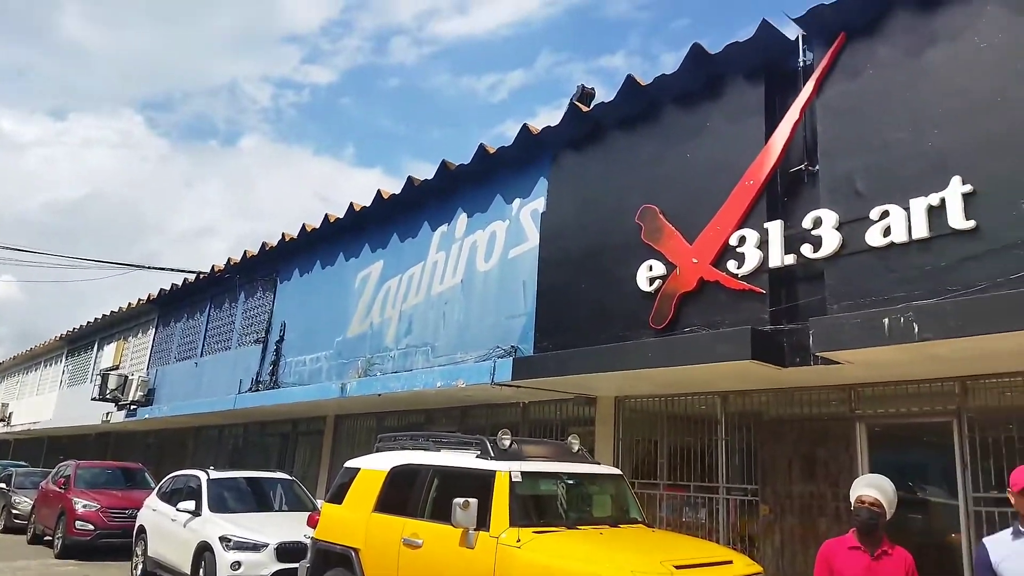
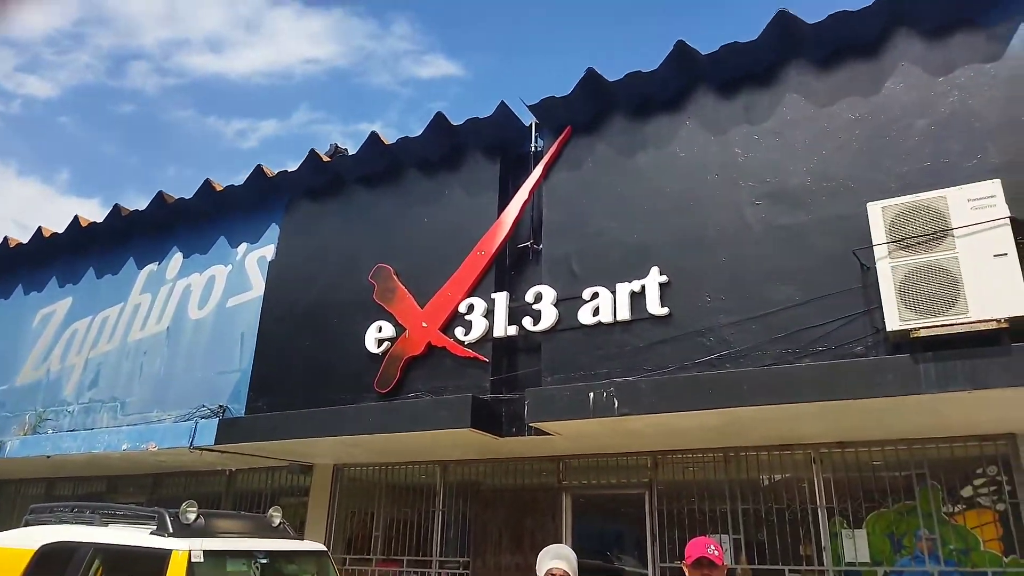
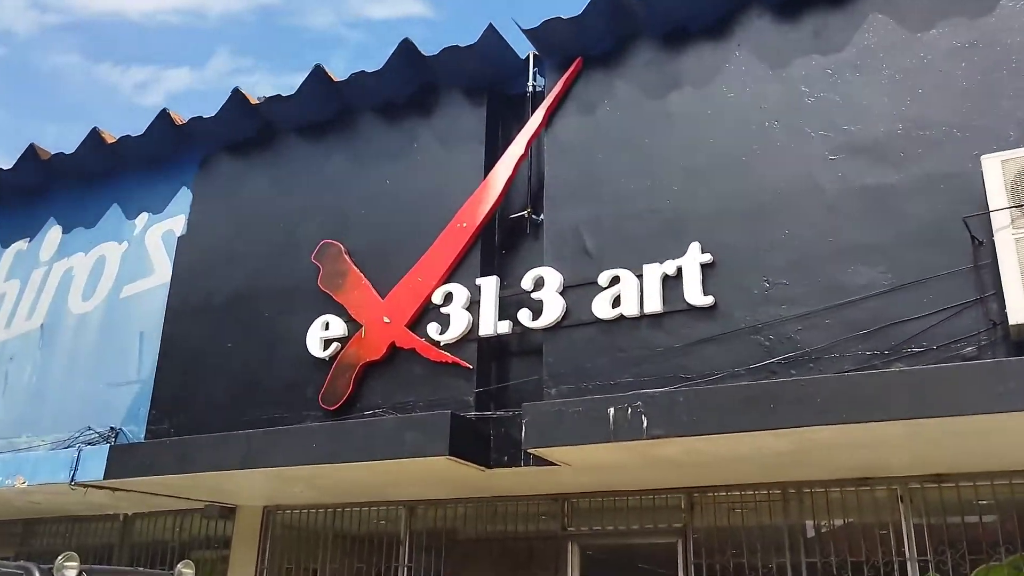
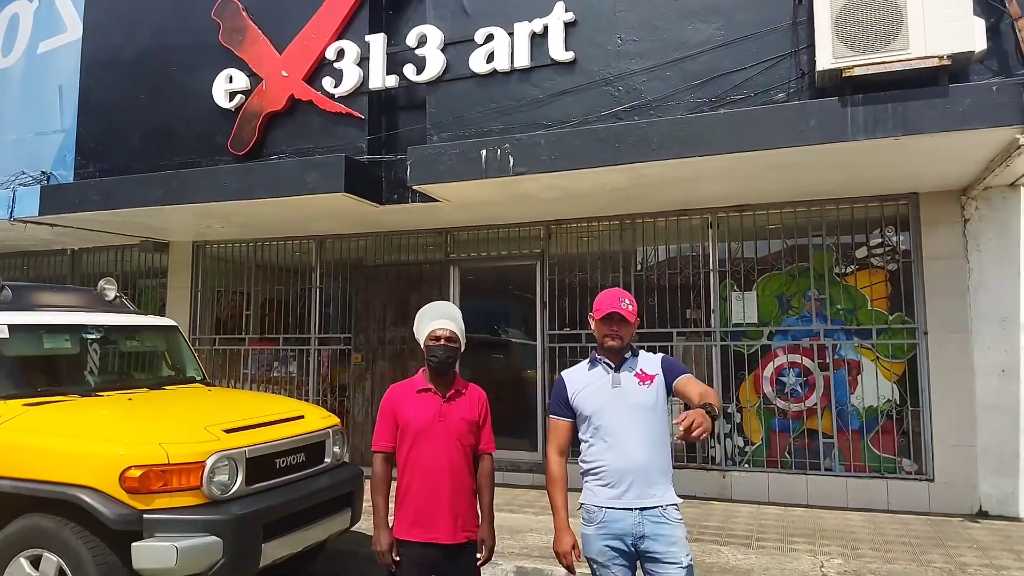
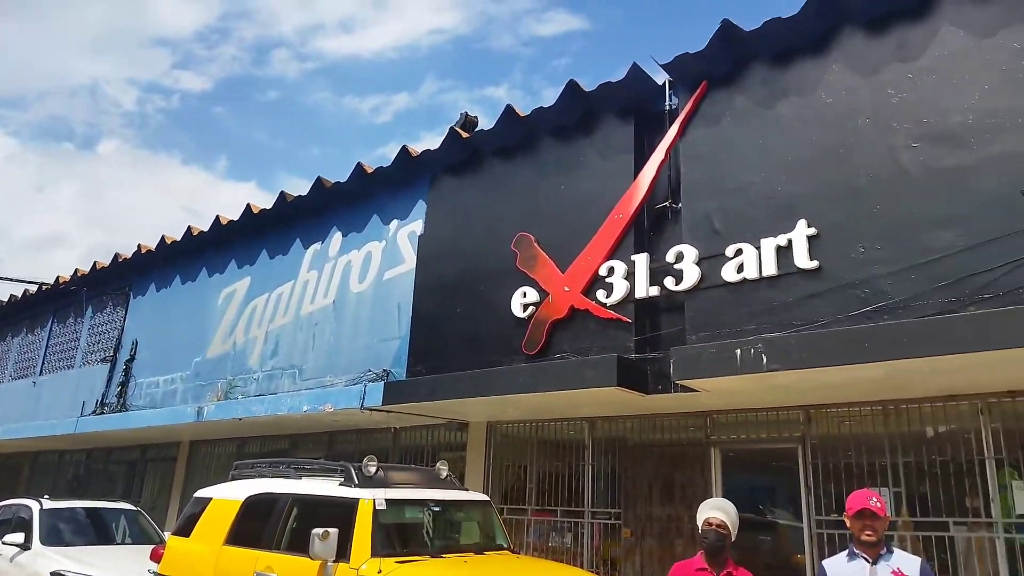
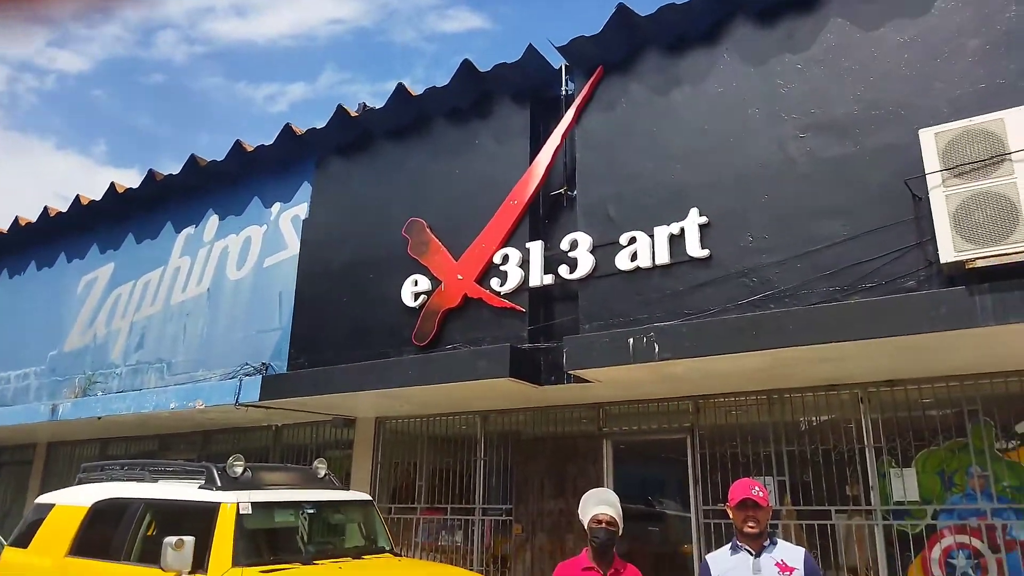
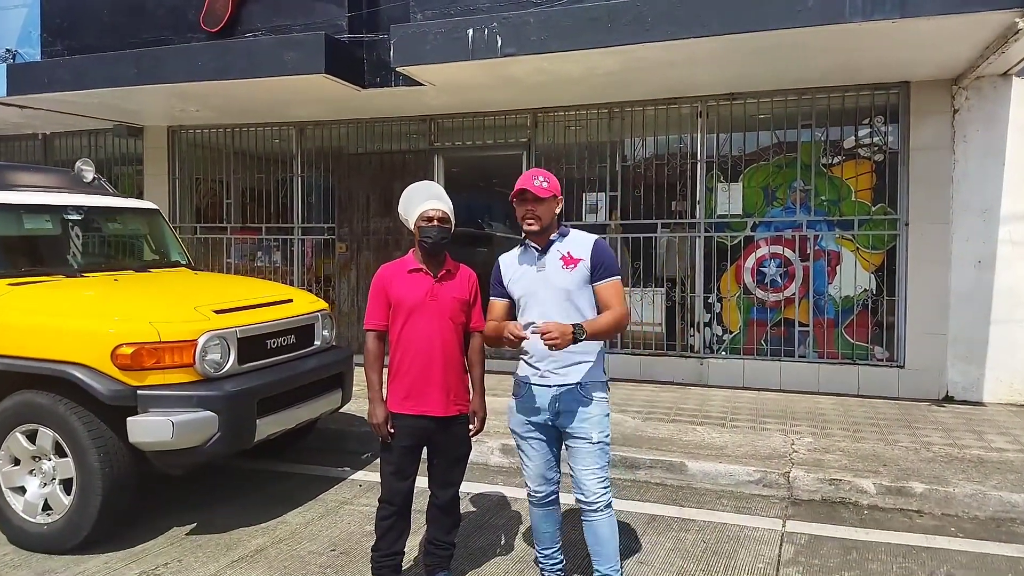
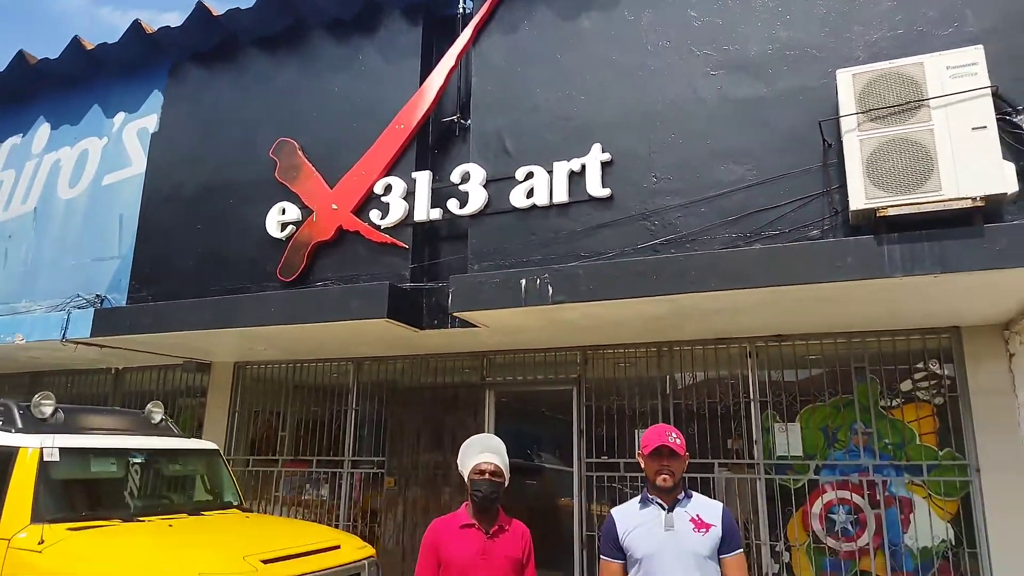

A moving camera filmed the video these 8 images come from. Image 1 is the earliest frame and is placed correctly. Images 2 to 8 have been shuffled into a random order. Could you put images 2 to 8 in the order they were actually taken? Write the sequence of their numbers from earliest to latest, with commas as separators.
5, 2, 6, 3, 8, 4, 7
